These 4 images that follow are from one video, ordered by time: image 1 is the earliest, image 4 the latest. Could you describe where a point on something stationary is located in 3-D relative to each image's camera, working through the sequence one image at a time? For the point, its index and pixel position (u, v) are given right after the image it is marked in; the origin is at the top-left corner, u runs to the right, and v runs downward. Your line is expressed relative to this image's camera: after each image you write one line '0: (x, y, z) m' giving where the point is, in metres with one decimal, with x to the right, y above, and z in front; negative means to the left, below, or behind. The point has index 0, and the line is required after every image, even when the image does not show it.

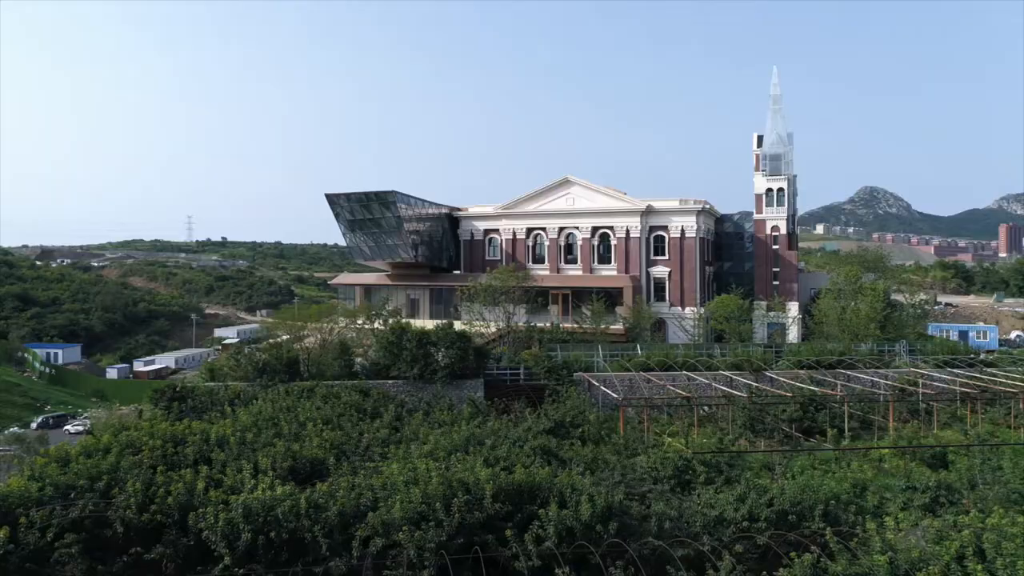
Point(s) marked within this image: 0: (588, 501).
0: (+1.3, -3.5, +12.5) m
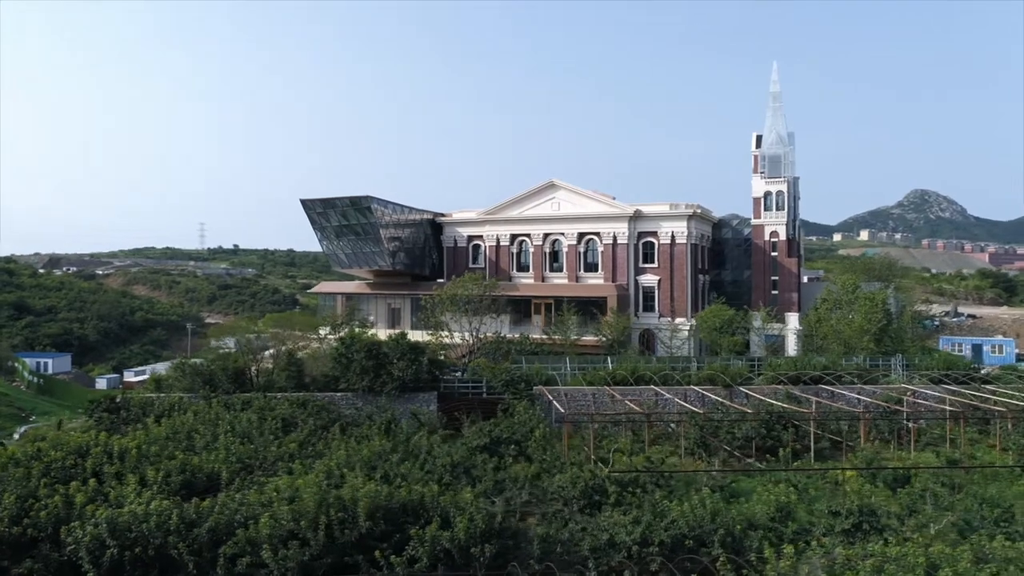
0: (-0.7, -3.8, +12.4) m
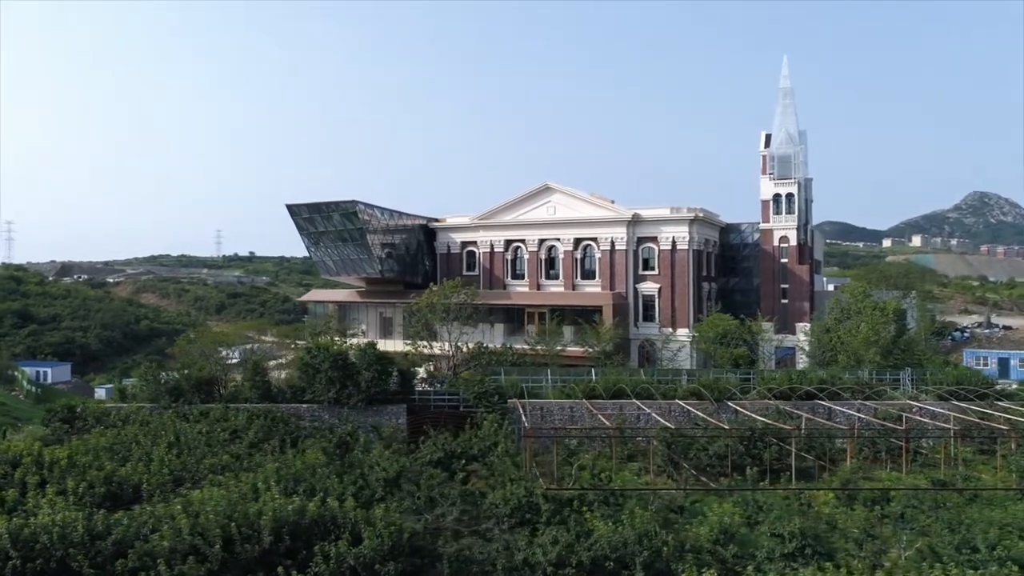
0: (-2.2, -4.1, +12.1) m
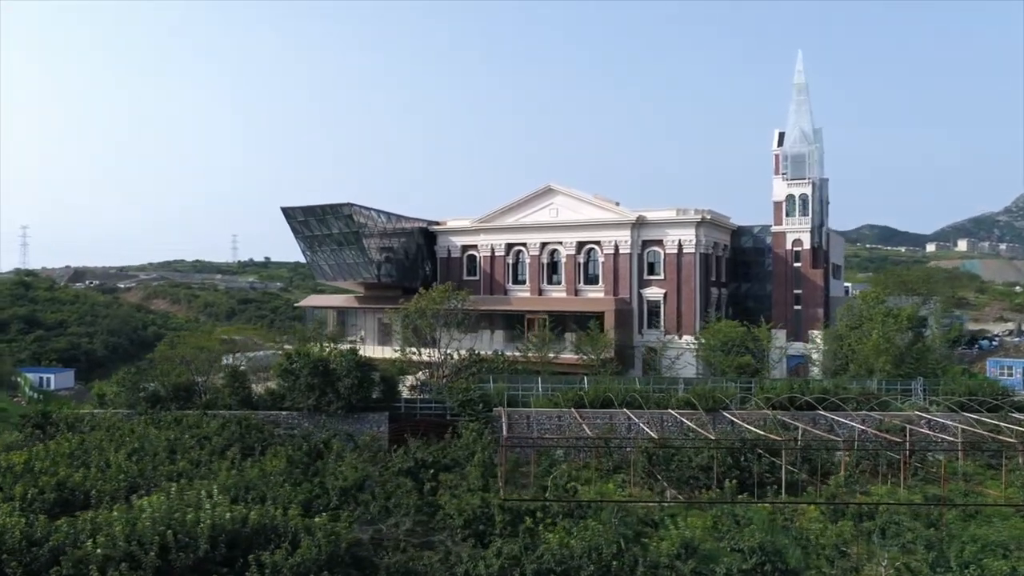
0: (-3.2, -4.2, +11.9) m
